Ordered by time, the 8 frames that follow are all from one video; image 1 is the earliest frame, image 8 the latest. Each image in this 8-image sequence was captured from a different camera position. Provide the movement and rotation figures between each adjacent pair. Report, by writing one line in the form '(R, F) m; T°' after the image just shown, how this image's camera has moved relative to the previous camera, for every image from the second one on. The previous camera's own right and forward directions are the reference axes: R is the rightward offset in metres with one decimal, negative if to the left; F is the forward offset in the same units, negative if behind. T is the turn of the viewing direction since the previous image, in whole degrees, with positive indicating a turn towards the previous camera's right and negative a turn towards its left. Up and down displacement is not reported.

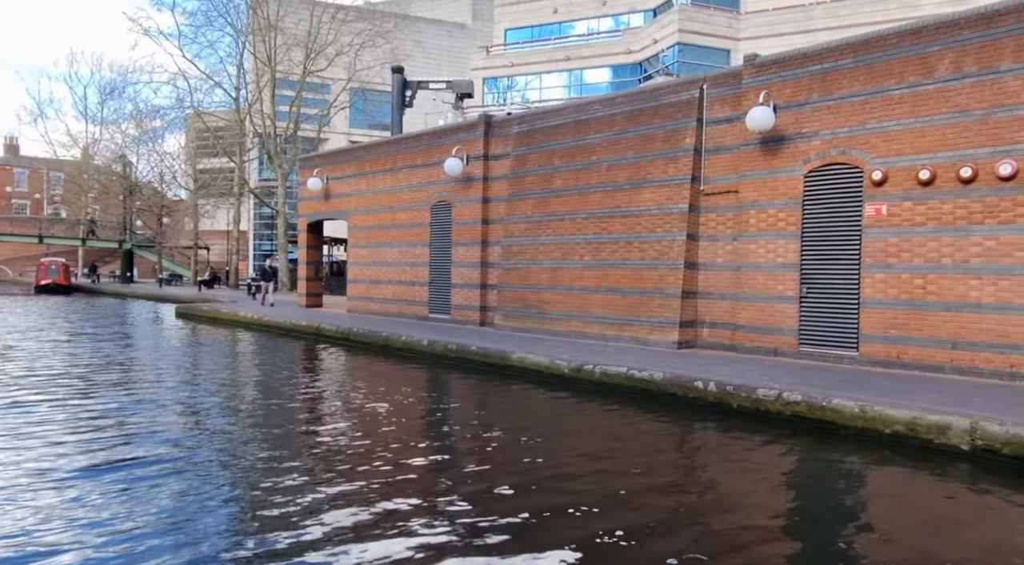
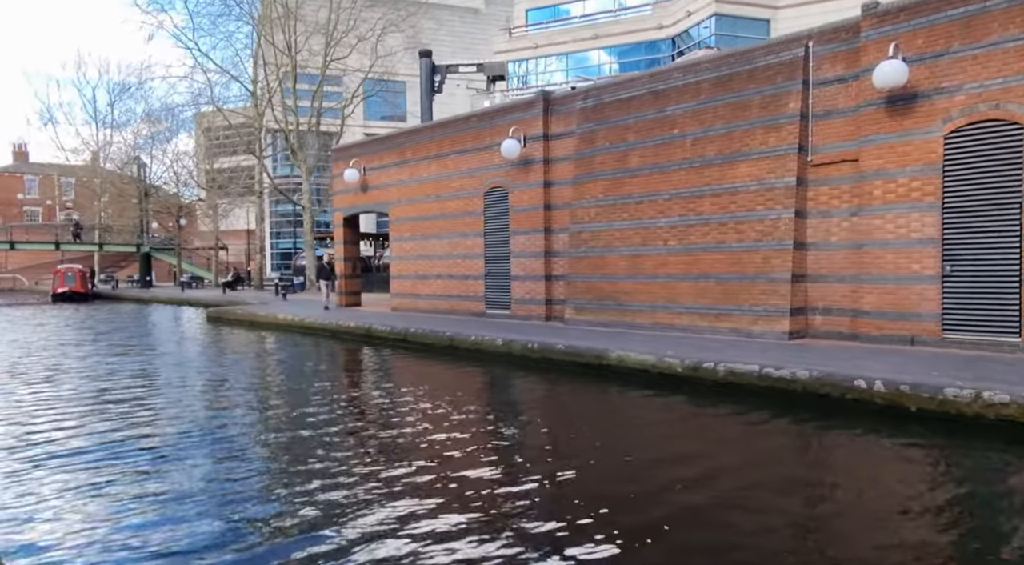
(-1.1, +1.4) m; -1°
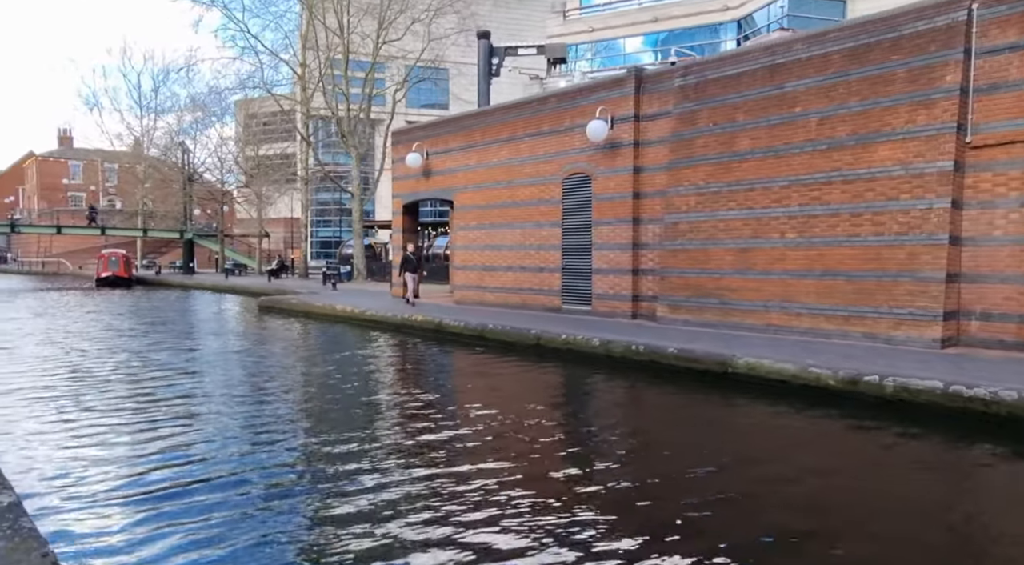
(-1.0, +1.4) m; -2°
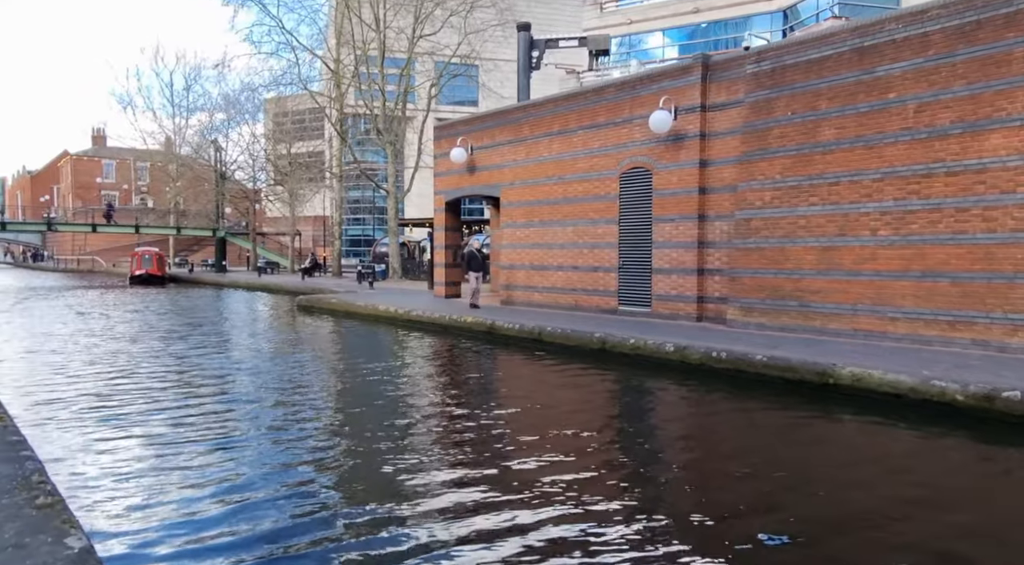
(-0.6, +0.9) m; -2°
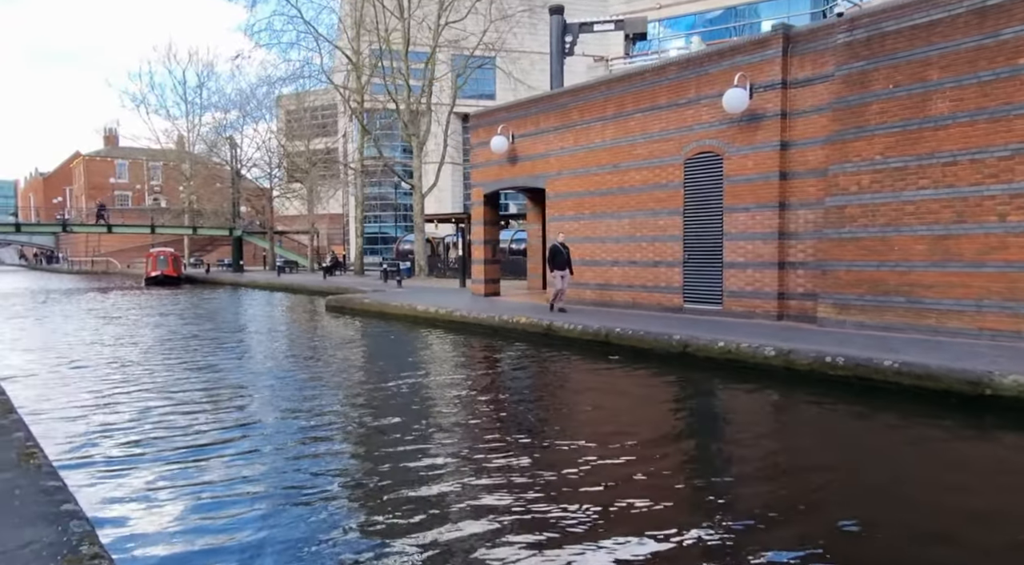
(-0.9, +1.3) m; -1°
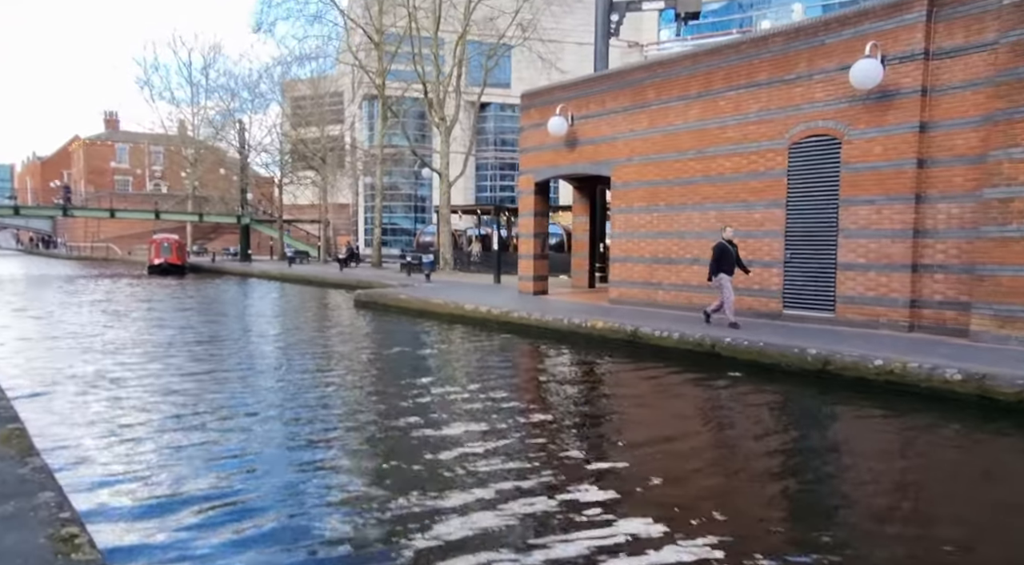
(-1.3, +2.0) m; 0°
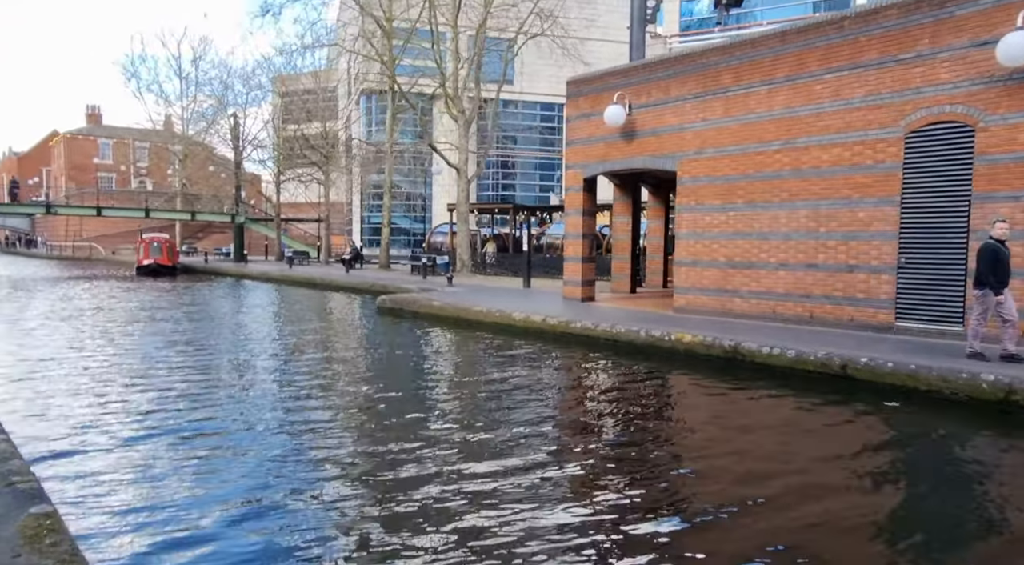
(-1.3, +1.8) m; +1°
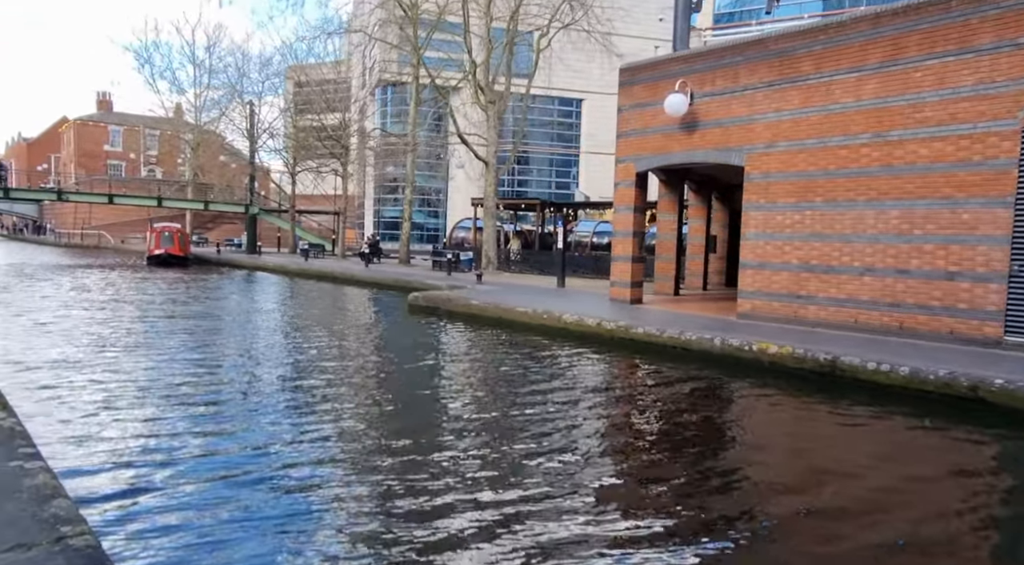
(-0.8, +1.2) m; 0°
